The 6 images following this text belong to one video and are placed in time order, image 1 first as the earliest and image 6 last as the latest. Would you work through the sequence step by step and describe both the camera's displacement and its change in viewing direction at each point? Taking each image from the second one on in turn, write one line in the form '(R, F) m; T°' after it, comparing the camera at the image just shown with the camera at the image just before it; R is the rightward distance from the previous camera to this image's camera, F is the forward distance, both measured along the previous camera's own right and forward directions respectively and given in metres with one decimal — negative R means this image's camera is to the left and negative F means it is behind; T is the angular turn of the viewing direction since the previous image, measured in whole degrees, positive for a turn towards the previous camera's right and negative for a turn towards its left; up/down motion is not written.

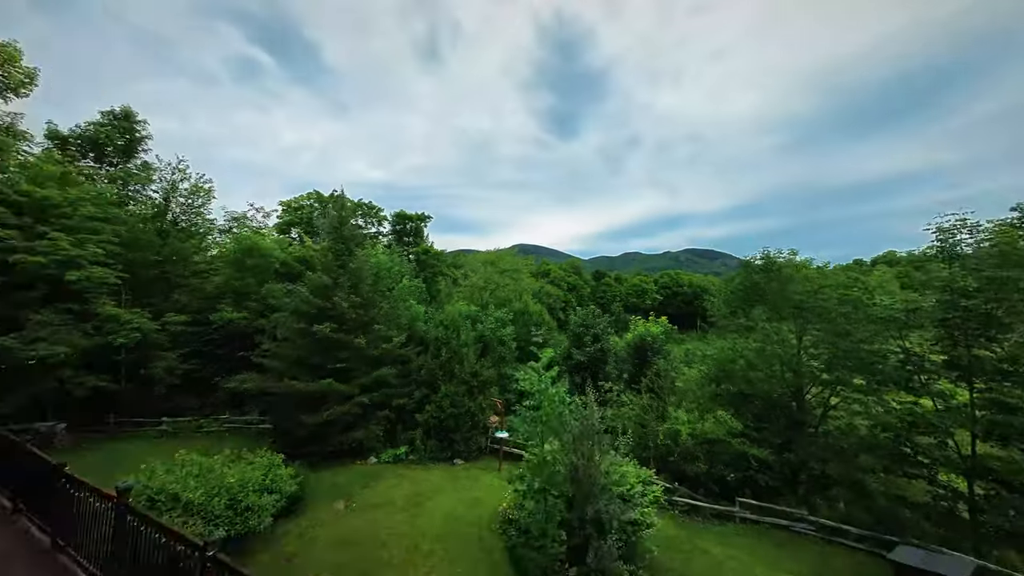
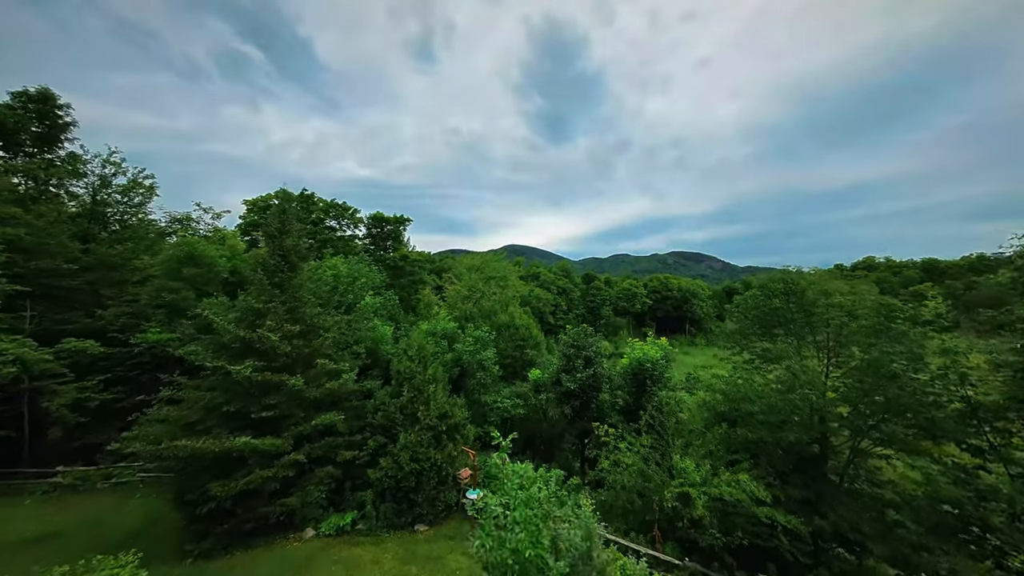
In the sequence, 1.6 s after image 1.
(+0.6, +2.6) m; +2°
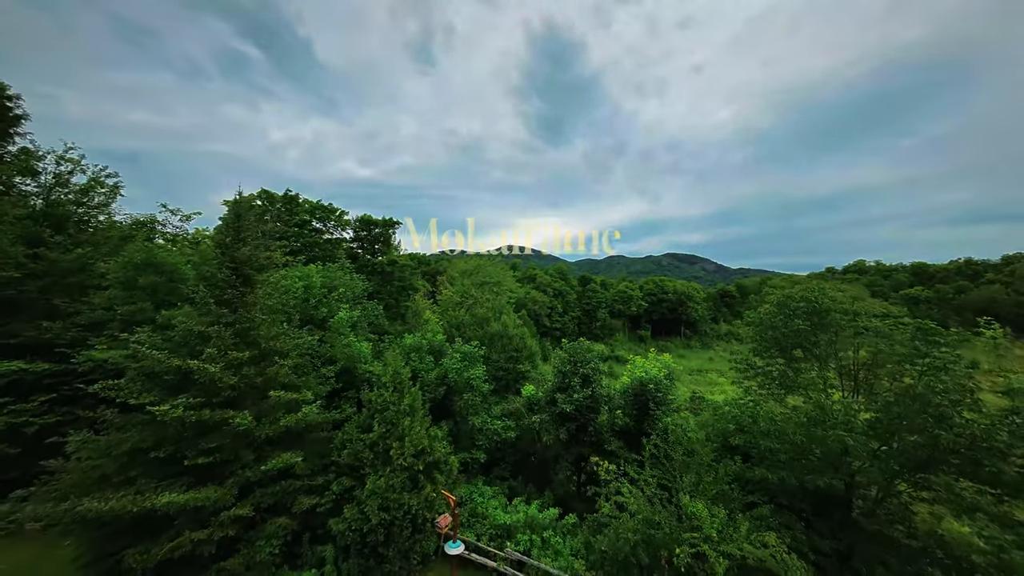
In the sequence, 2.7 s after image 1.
(+0.3, +1.6) m; +1°
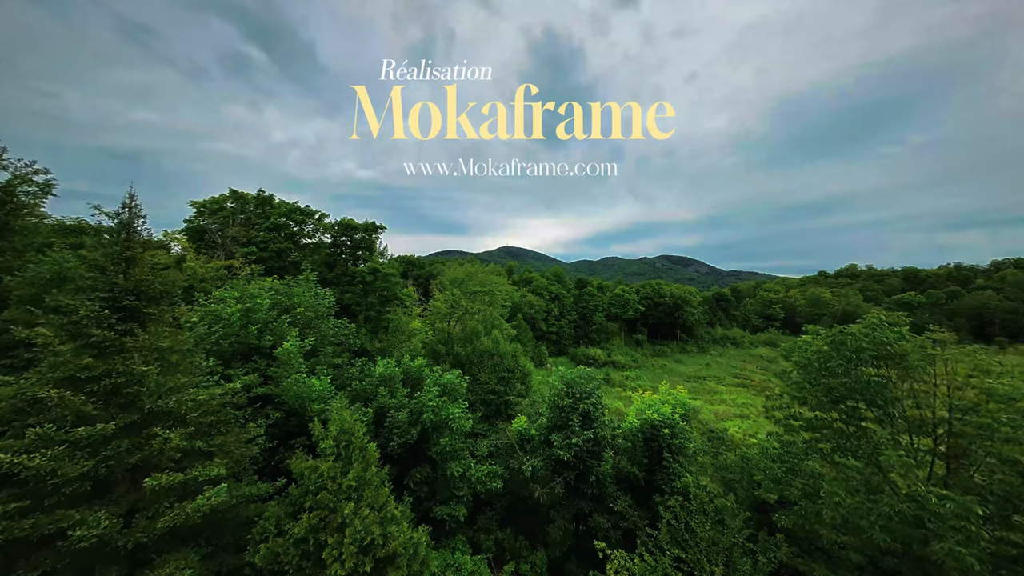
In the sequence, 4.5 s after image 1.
(+0.4, +2.8) m; +1°
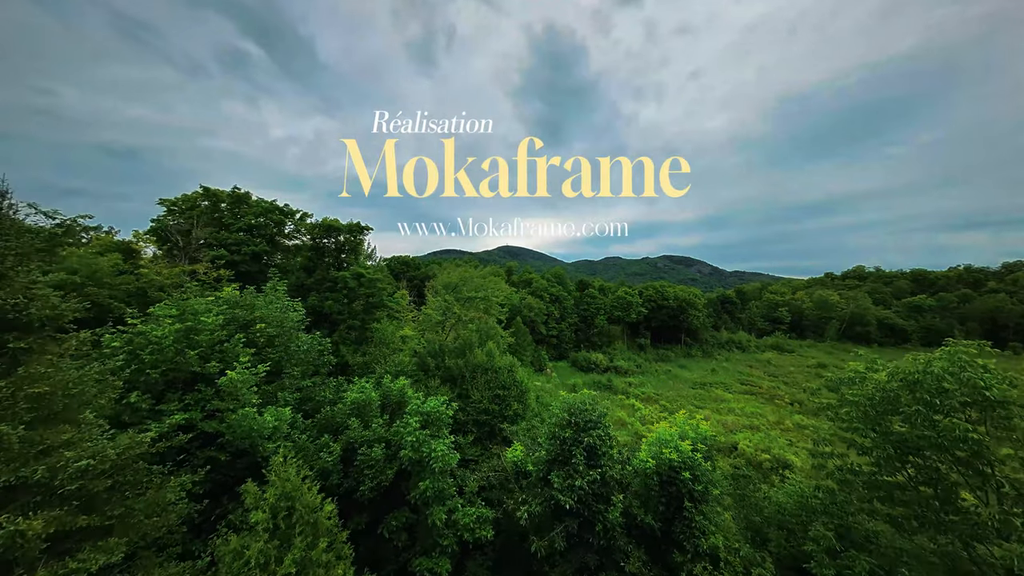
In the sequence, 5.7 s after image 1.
(+0.4, +2.1) m; 0°
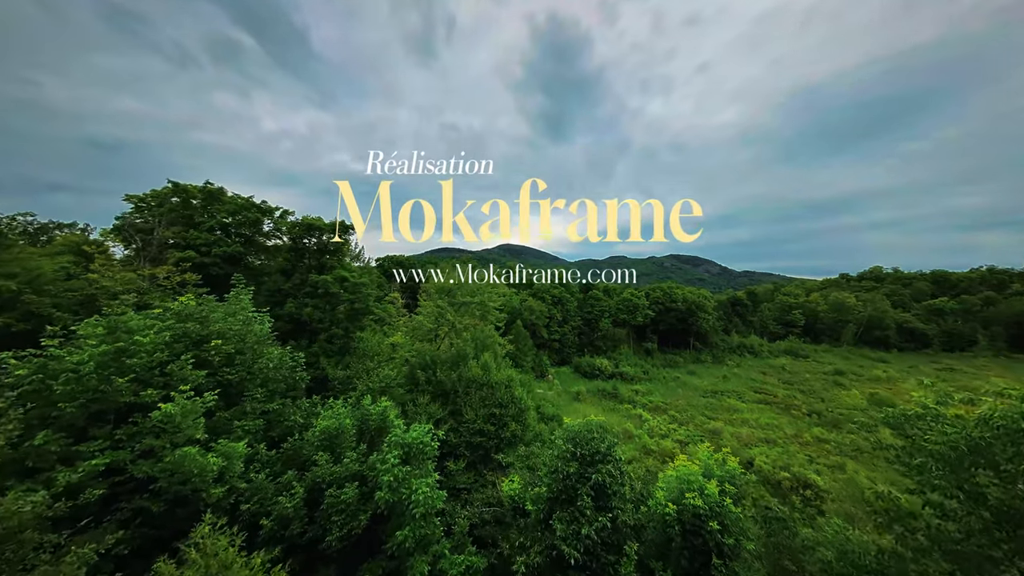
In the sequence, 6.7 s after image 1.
(+0.3, +2.0) m; -1°
